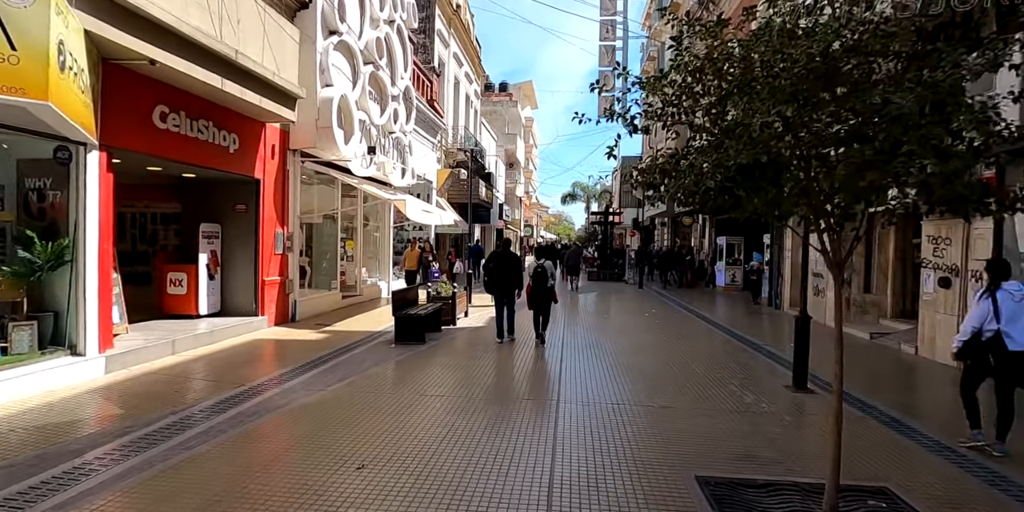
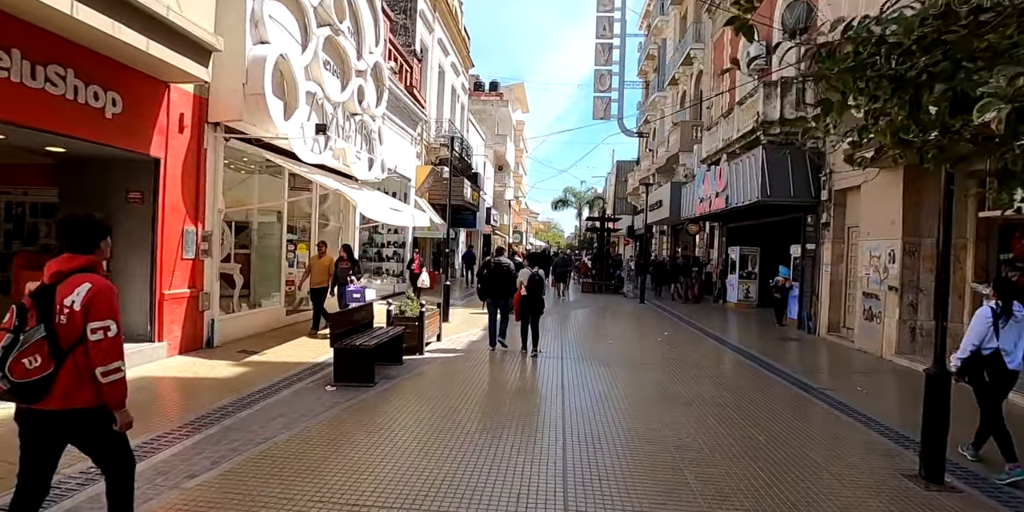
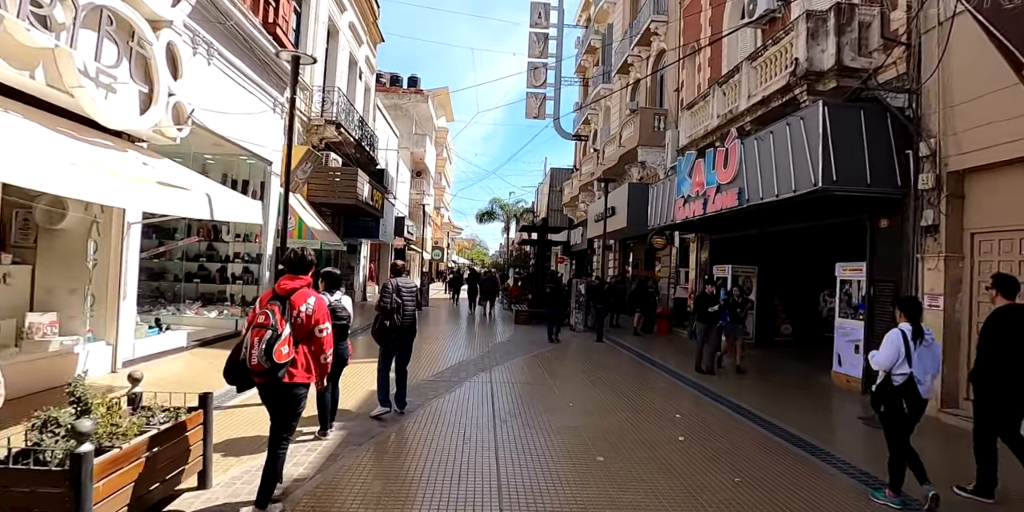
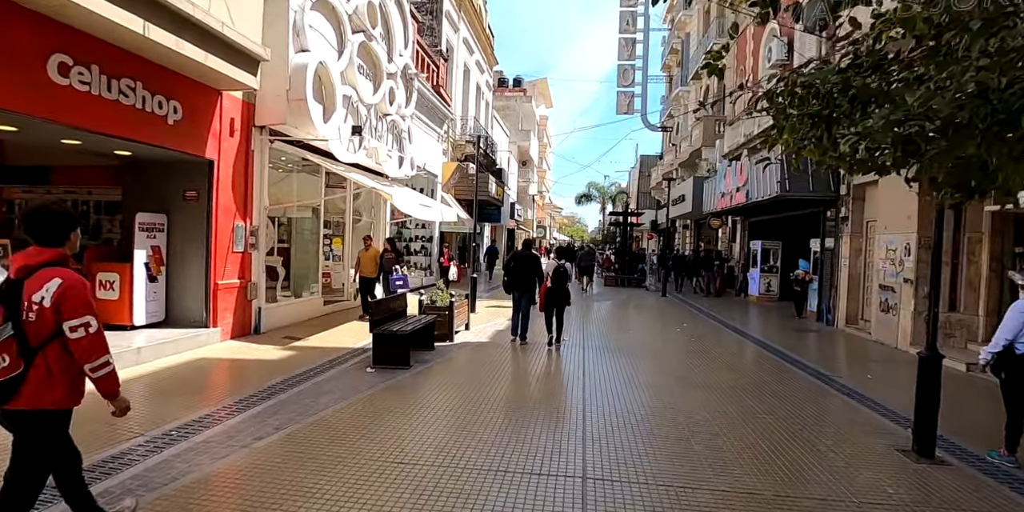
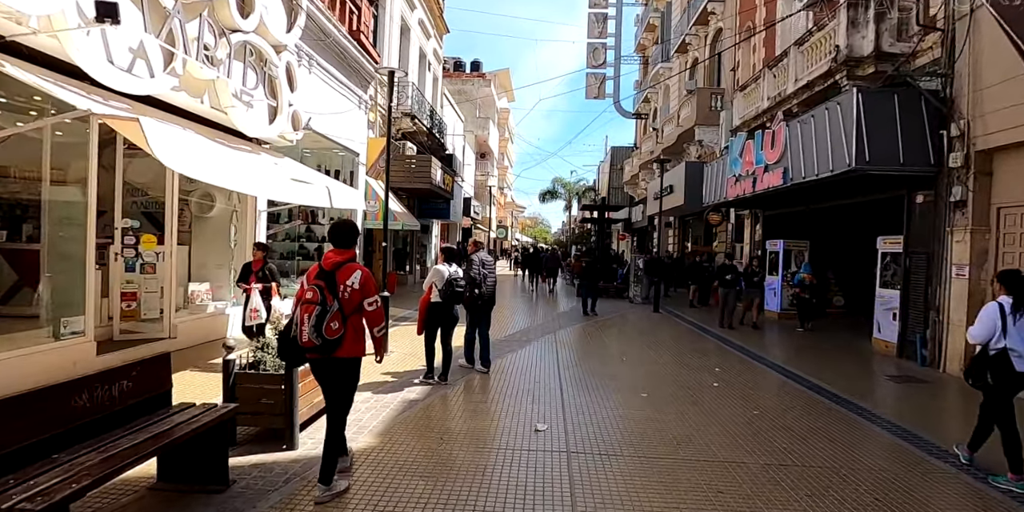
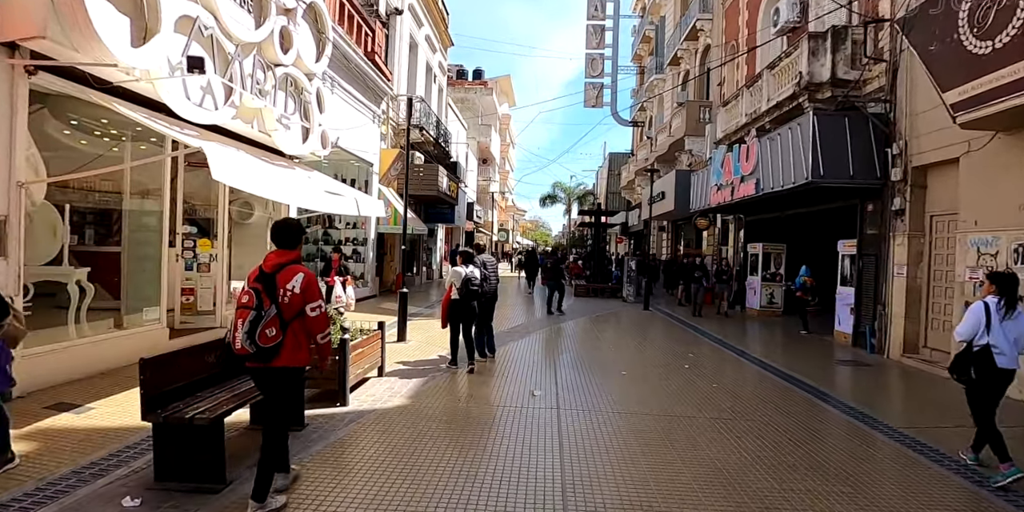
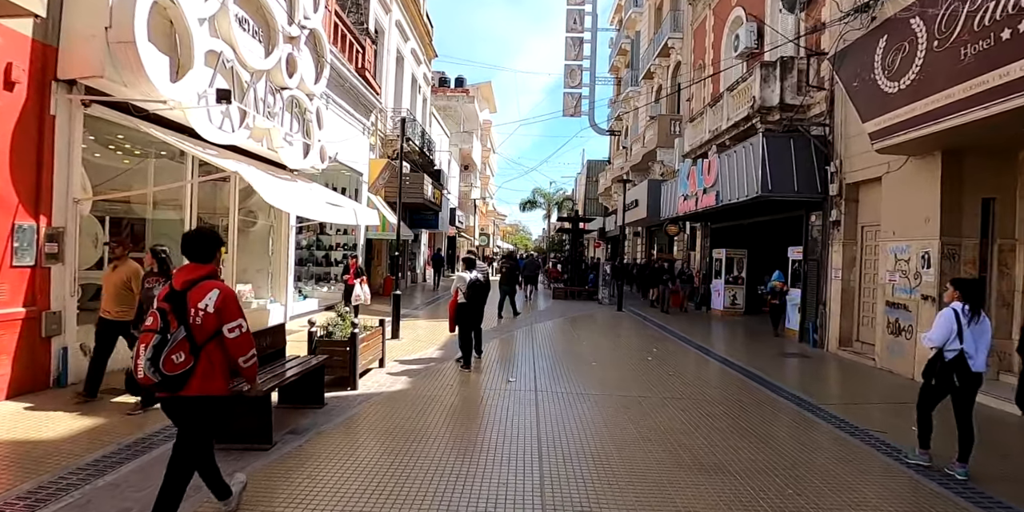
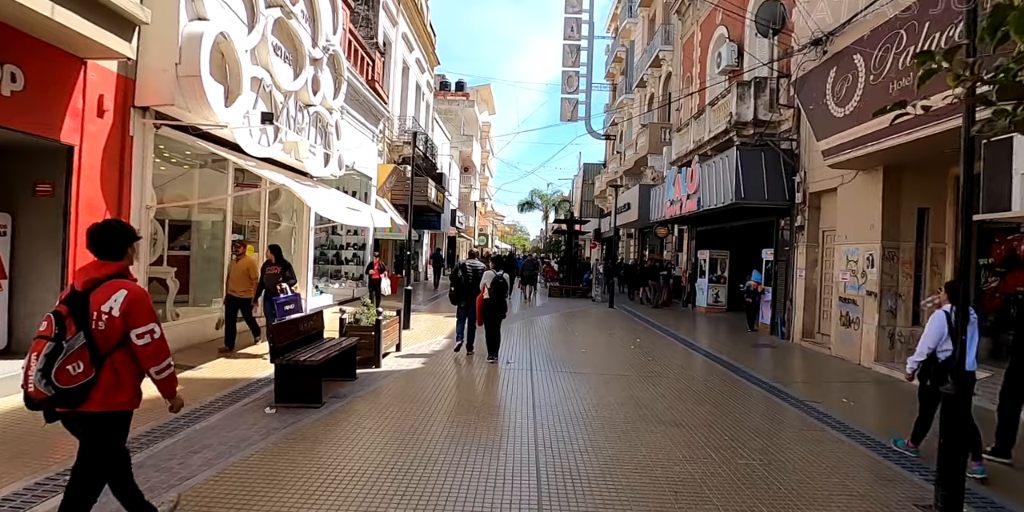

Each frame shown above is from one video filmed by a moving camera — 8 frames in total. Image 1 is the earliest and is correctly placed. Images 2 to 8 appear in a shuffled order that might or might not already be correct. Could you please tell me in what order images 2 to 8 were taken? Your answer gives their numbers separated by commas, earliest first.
4, 2, 8, 7, 6, 5, 3
